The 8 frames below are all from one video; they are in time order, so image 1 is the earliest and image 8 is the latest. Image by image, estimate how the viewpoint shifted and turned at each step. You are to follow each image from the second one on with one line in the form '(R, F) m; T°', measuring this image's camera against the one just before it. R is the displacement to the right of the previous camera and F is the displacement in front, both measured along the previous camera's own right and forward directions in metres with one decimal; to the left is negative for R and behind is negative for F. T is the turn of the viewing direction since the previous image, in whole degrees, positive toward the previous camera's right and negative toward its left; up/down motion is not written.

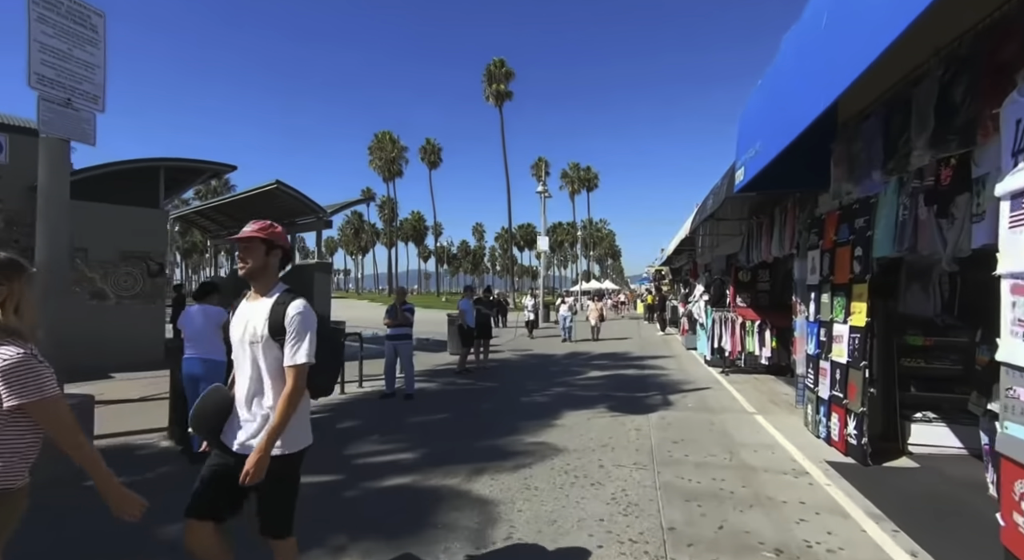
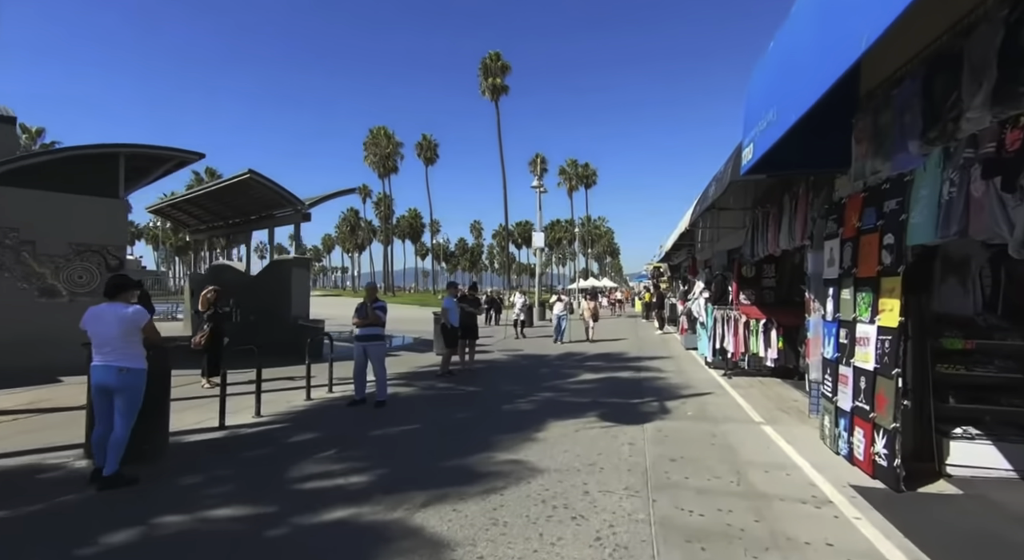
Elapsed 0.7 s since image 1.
(+0.2, +0.8) m; 0°
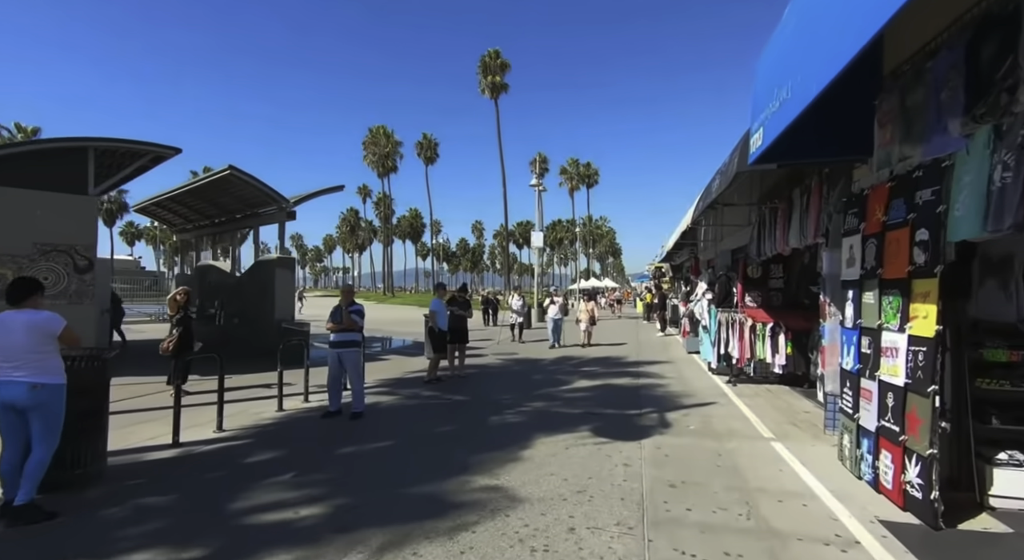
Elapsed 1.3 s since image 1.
(+0.2, +0.6) m; 0°
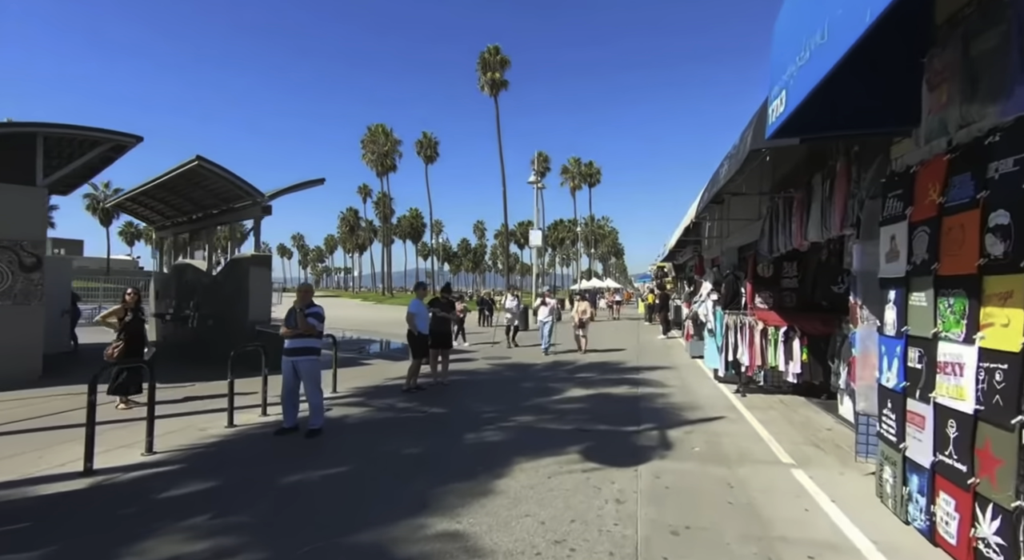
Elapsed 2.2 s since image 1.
(+0.3, +0.9) m; 0°
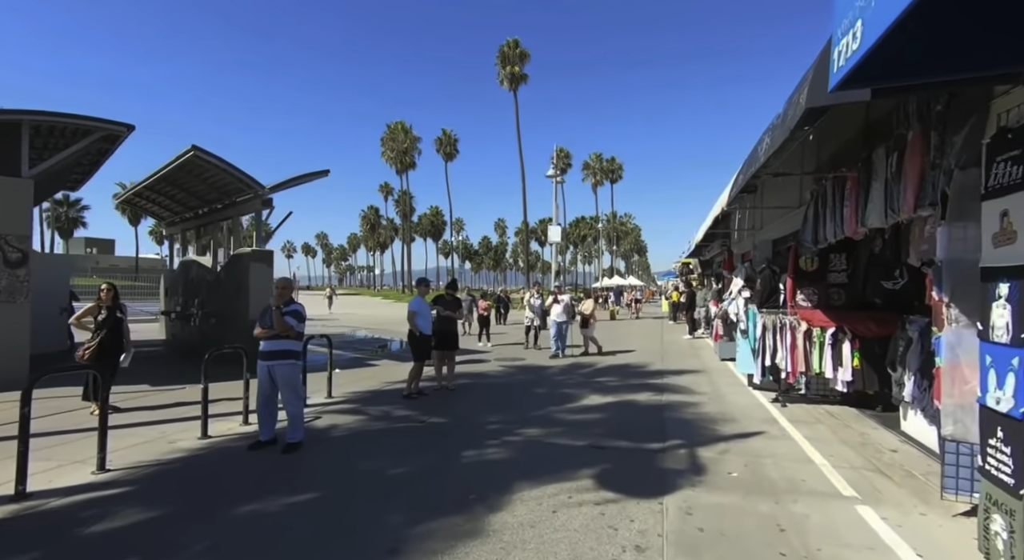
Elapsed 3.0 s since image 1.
(+0.2, +0.9) m; -2°
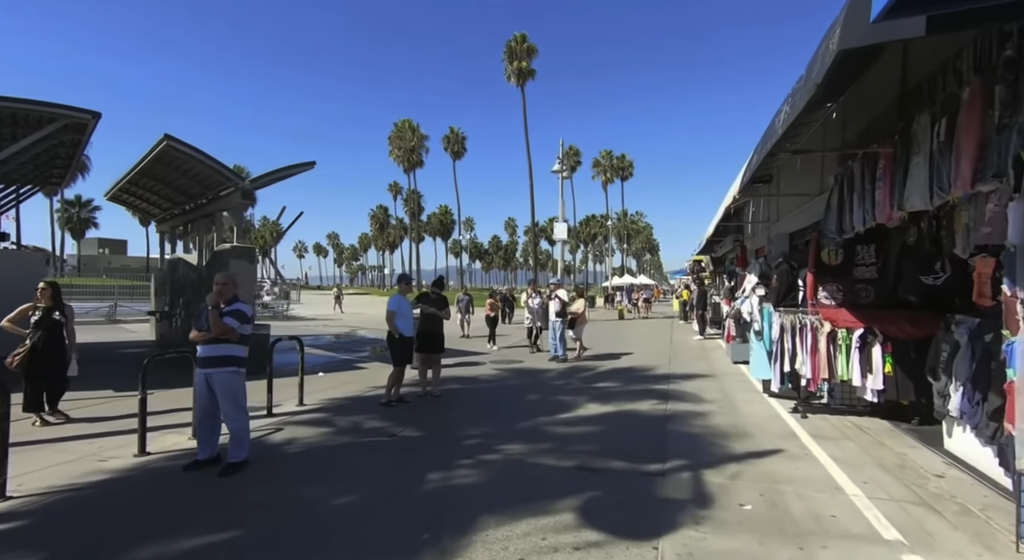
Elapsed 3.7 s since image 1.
(+0.3, +0.8) m; -1°
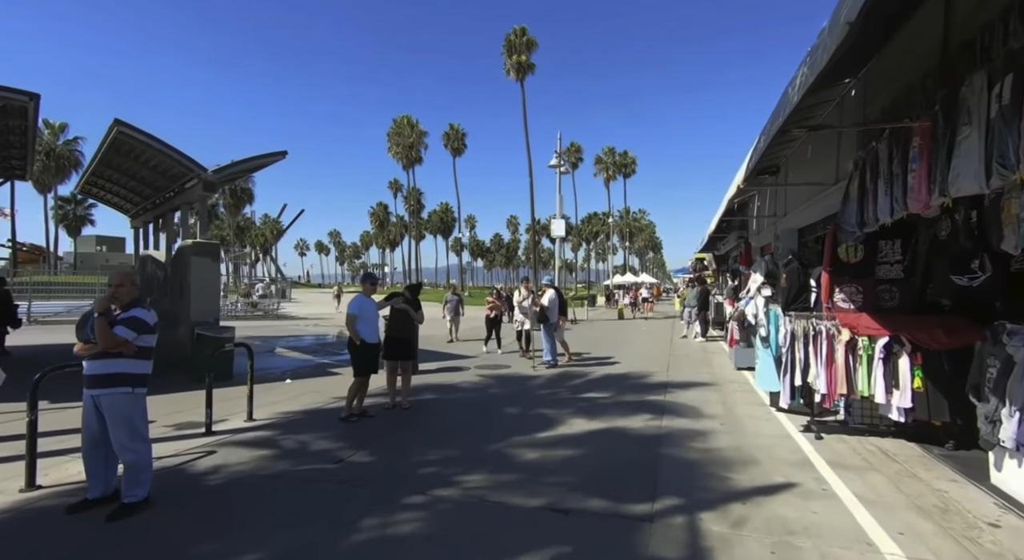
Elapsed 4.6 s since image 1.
(+0.4, +0.9) m; 0°
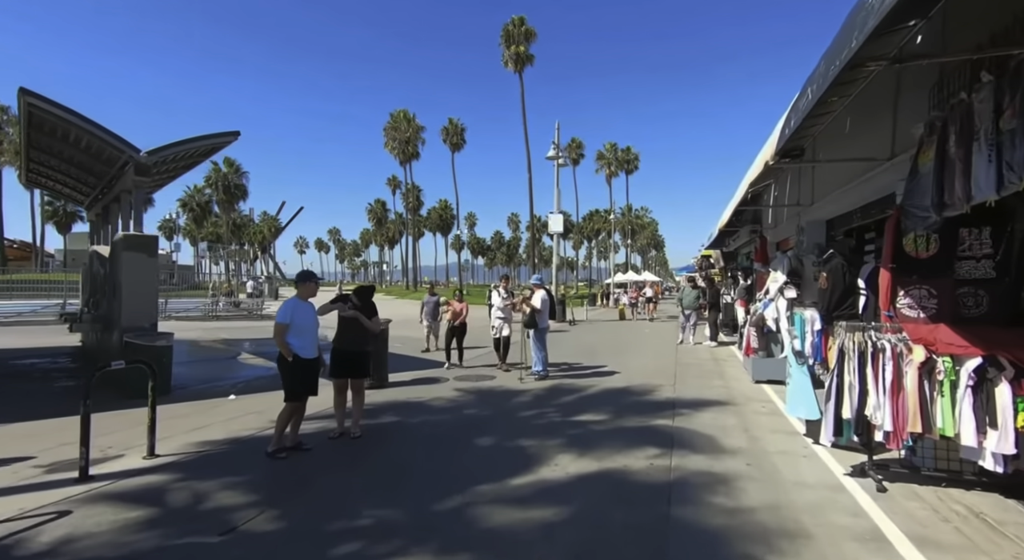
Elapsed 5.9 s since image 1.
(+0.3, +1.5) m; 0°
